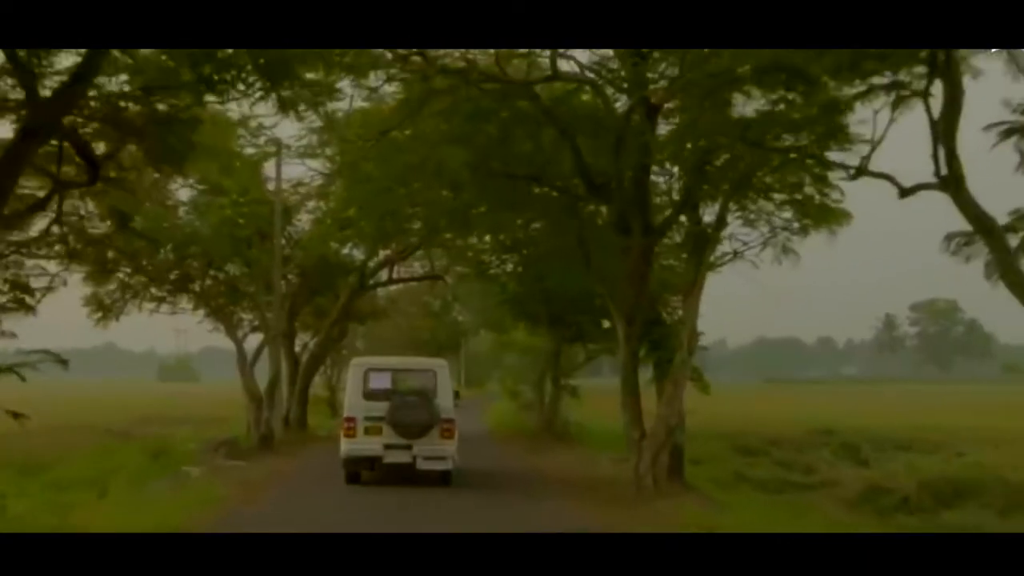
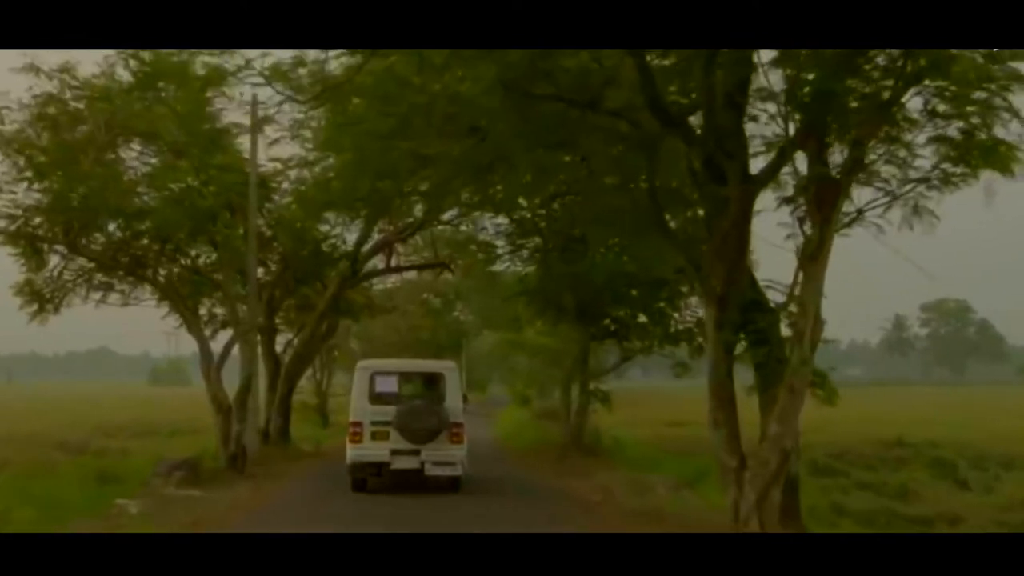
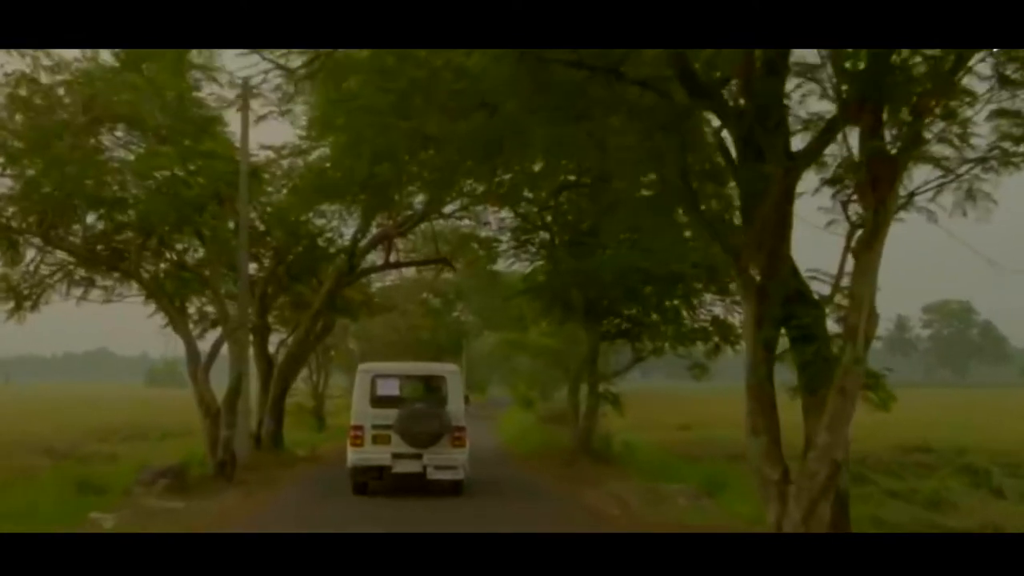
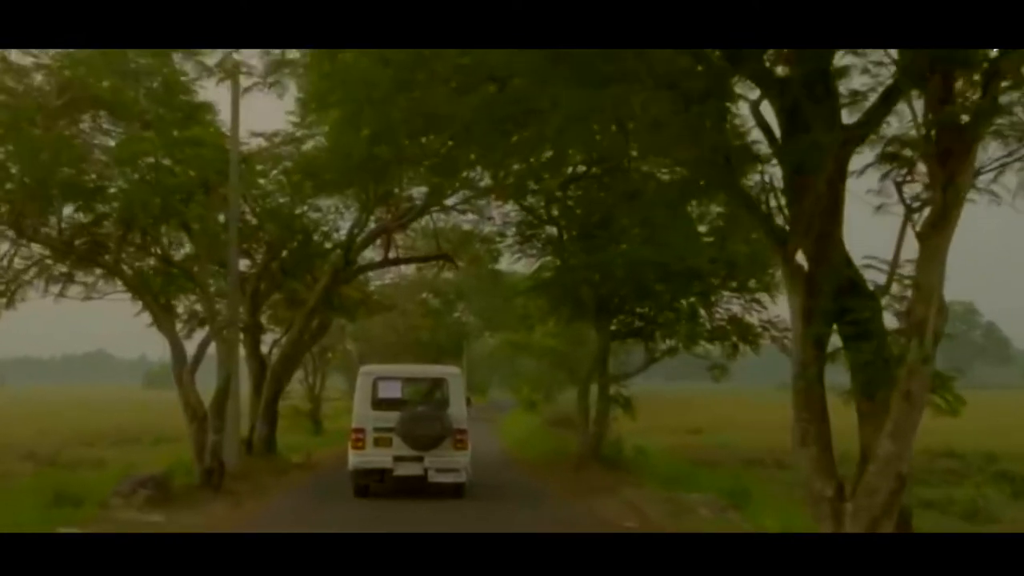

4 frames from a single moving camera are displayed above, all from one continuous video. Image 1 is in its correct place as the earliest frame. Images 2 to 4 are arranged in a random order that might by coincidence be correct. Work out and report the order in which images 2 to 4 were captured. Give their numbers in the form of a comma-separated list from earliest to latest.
2, 3, 4
